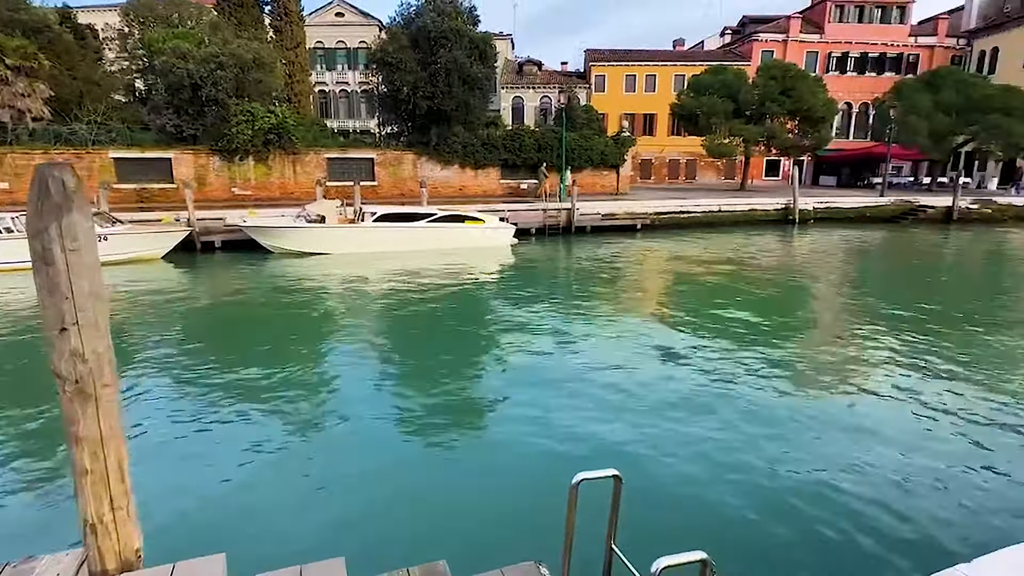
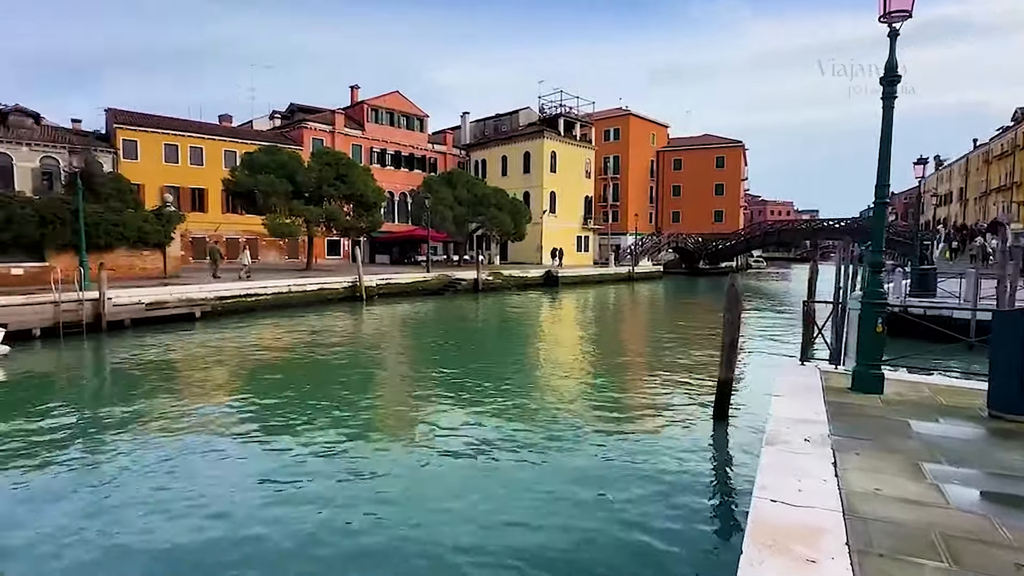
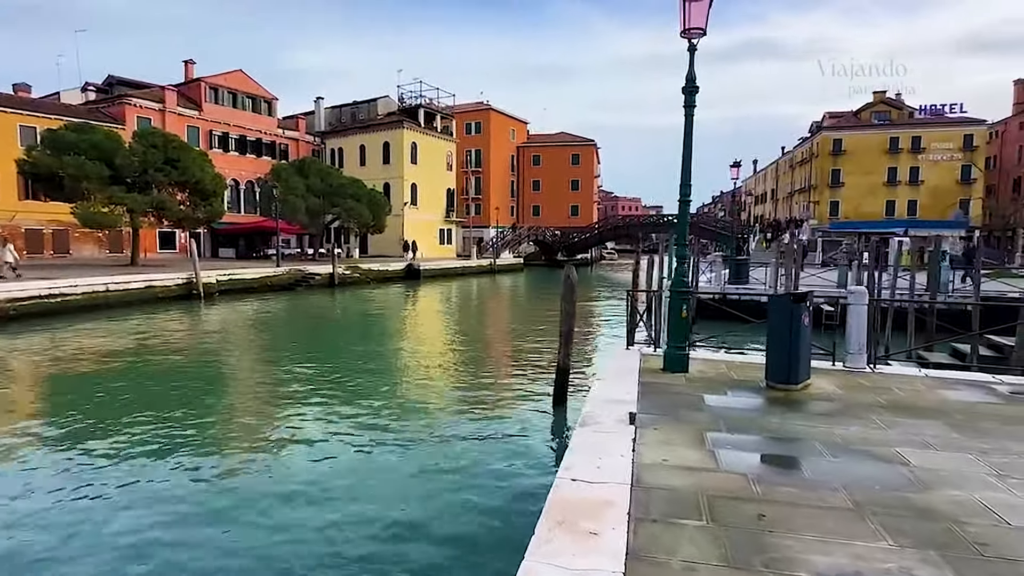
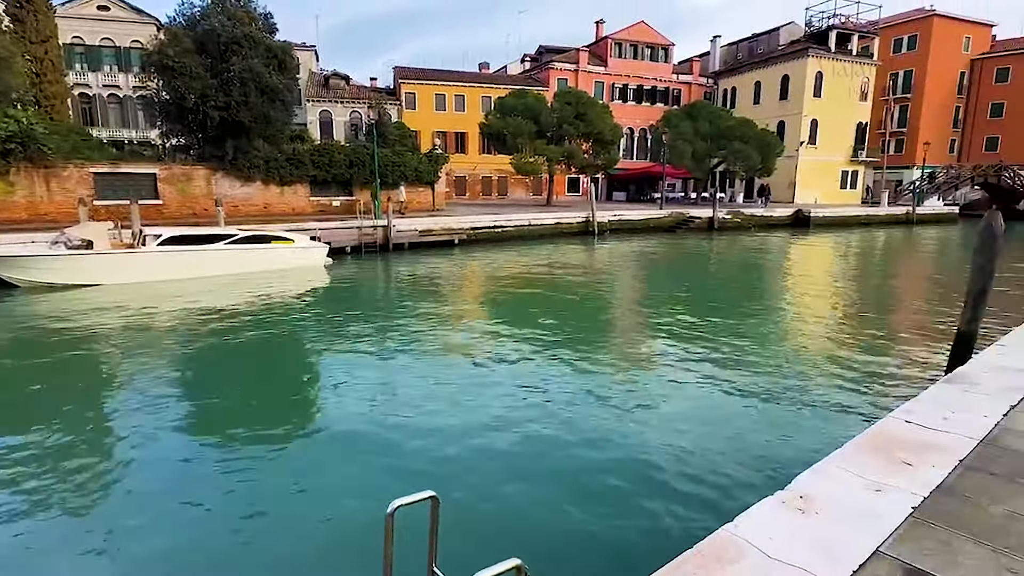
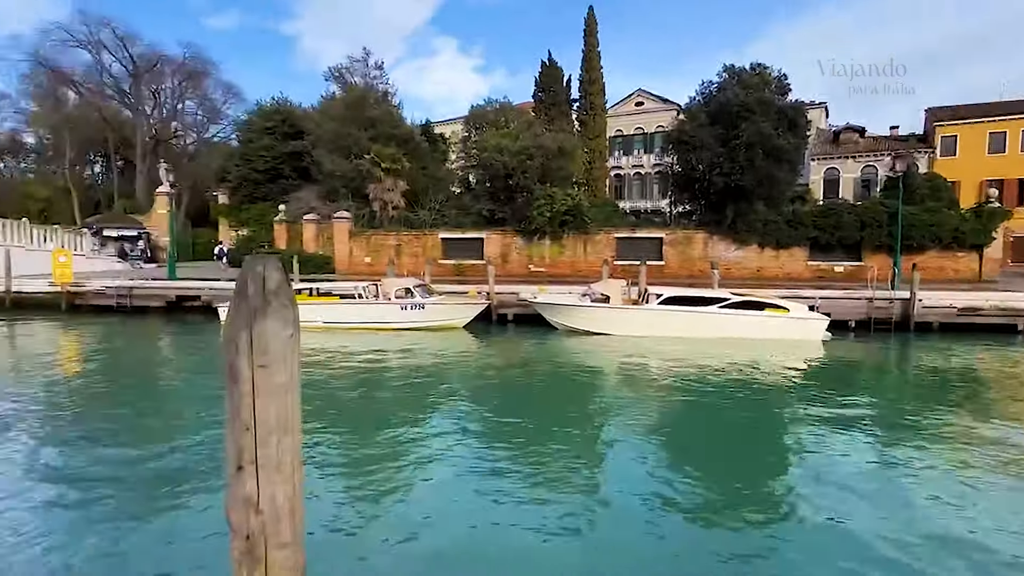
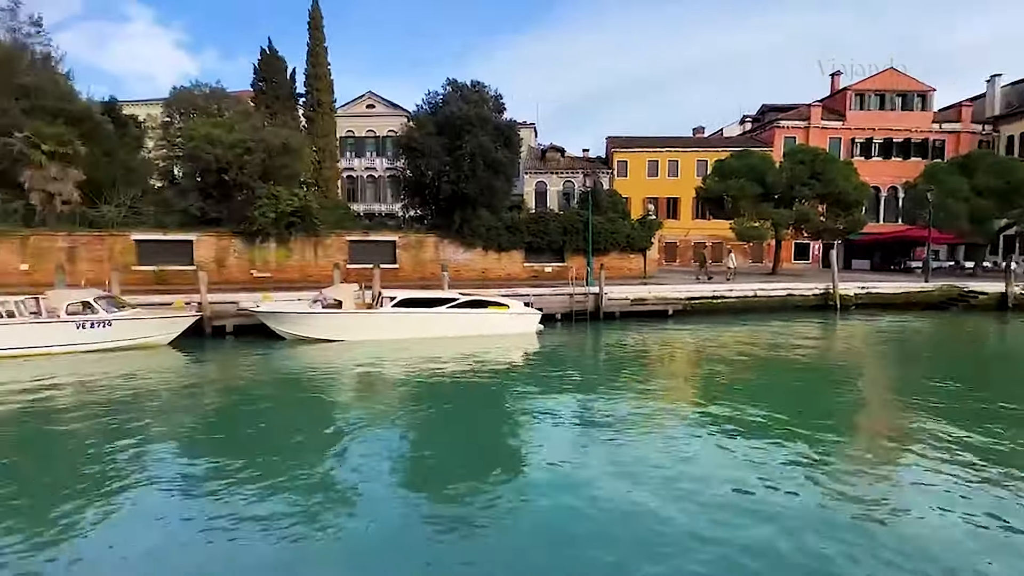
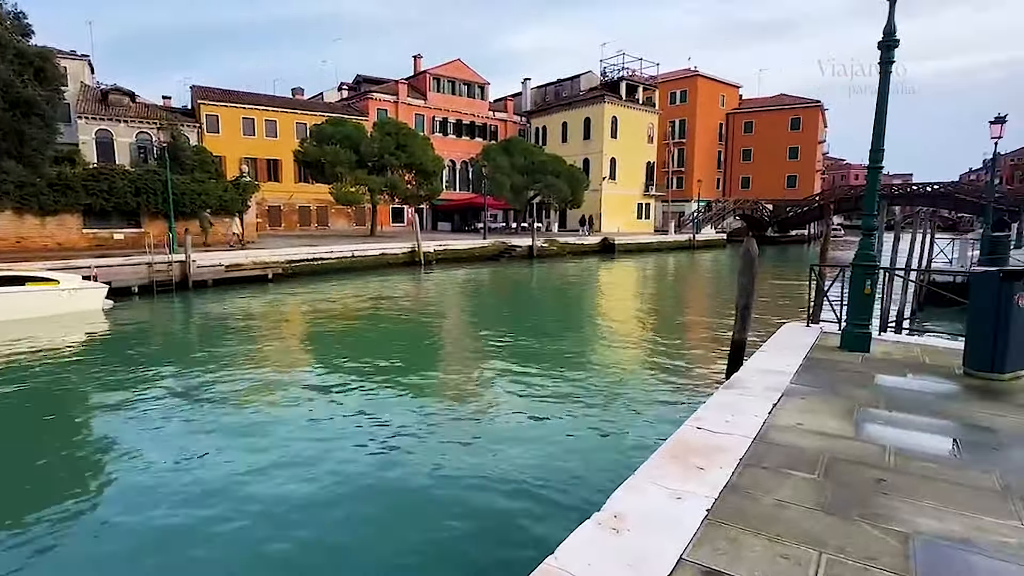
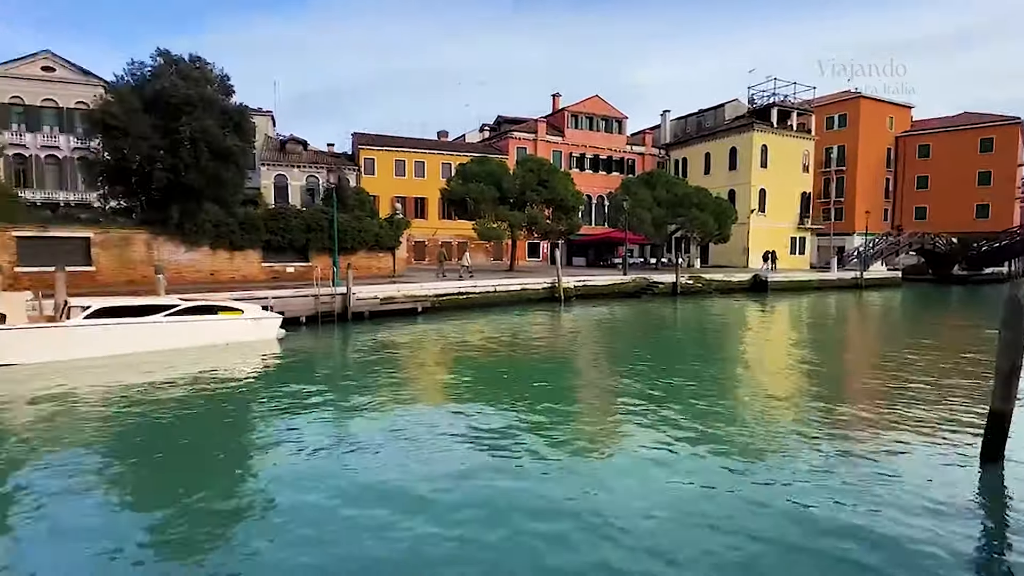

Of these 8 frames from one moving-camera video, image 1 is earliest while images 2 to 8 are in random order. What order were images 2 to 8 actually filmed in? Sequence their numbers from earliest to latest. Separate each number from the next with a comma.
4, 7, 3, 2, 8, 6, 5
